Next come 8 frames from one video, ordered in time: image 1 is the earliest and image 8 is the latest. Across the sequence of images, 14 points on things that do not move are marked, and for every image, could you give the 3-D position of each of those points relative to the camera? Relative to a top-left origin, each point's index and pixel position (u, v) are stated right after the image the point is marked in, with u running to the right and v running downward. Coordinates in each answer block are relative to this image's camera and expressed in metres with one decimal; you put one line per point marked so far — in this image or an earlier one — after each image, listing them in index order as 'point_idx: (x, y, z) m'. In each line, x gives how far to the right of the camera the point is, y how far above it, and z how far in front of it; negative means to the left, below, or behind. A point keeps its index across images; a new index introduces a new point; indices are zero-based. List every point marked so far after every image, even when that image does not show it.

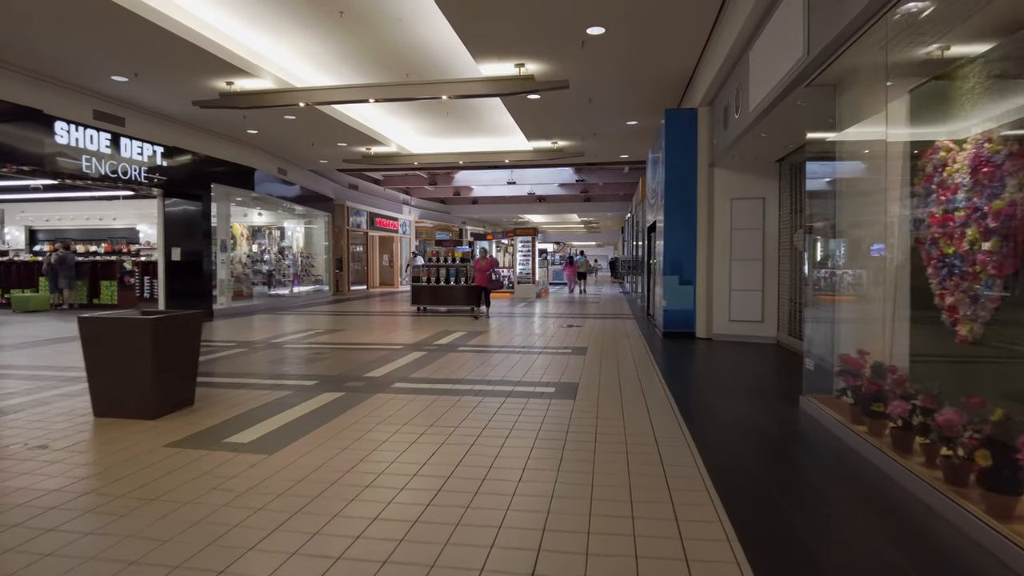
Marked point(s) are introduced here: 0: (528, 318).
0: (+0.3, -0.5, +12.1) m
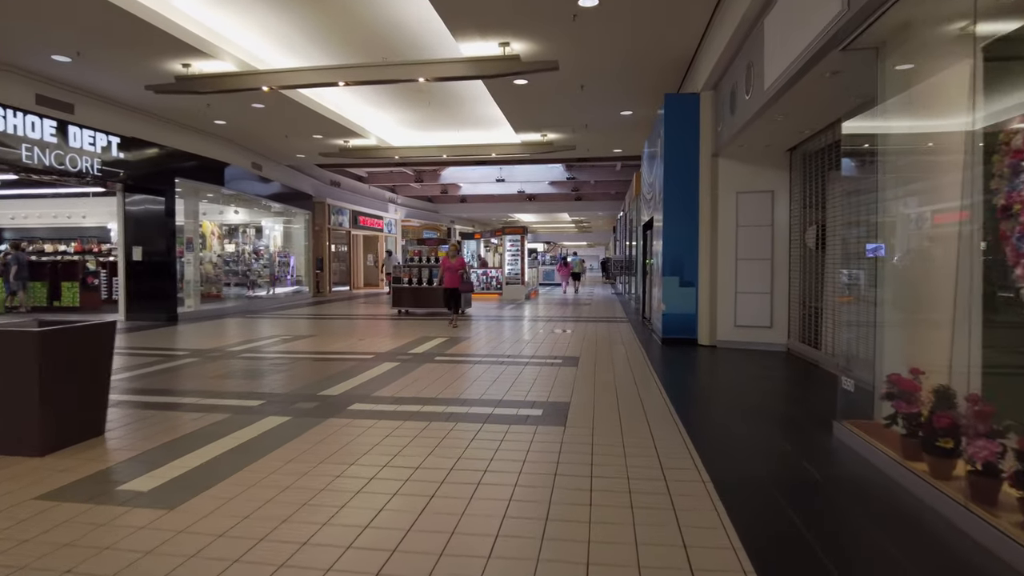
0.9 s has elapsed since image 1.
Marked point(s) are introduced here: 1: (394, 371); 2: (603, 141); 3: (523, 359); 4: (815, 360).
0: (+0.1, -0.5, +11.3) m
1: (-1.0, -0.7, +5.7) m
2: (+1.6, +2.6, +12.3) m
3: (+0.1, -0.7, +6.7) m
4: (+2.8, -0.7, +6.5) m
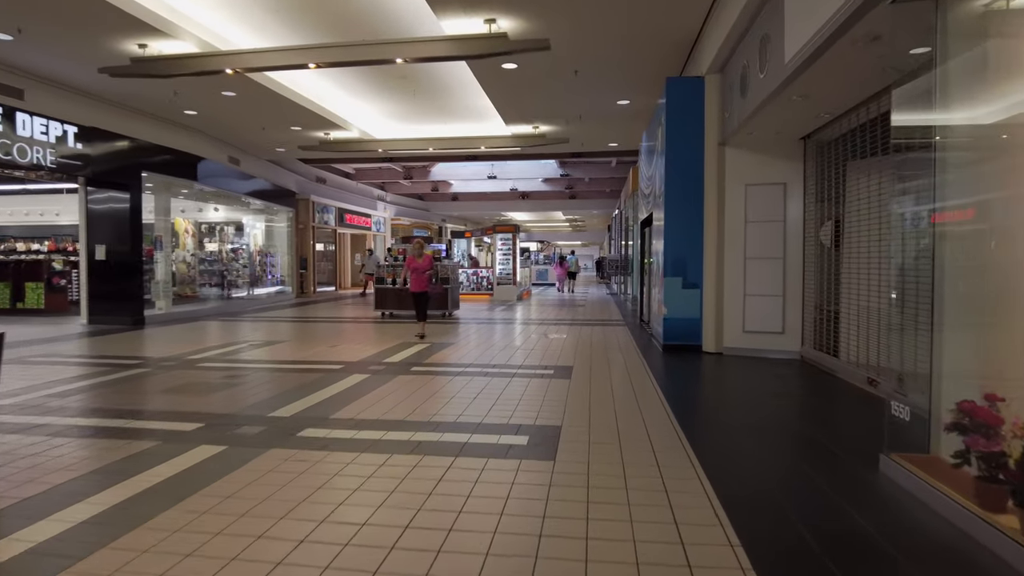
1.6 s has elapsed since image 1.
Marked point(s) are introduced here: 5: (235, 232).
0: (-0.1, -0.6, +10.7) m
1: (-1.1, -0.7, +5.0) m
2: (+1.4, +2.6, +11.6) m
3: (0.0, -0.7, +6.1) m
4: (+2.7, -0.7, +5.9) m
5: (-6.0, +1.2, +15.1) m
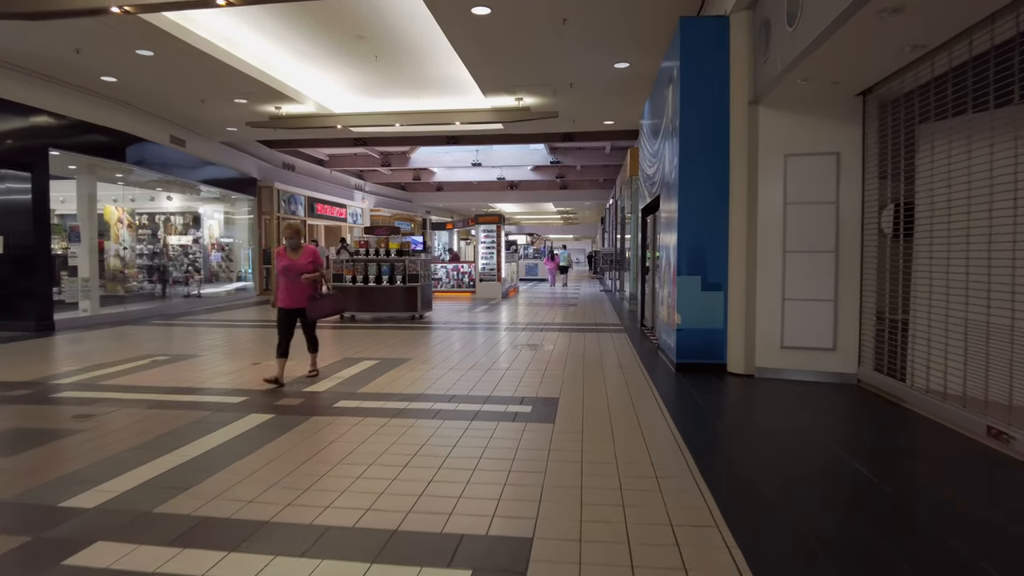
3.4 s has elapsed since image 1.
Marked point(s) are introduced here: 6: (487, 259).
0: (-0.3, -0.5, +9.2) m
1: (-1.3, -0.7, +3.5) m
2: (+1.1, +2.6, +10.1) m
3: (-0.3, -0.7, +4.6) m
4: (+2.5, -0.7, +4.4) m
5: (-6.3, +1.3, +13.5) m
6: (-0.6, +0.6, +15.4) m
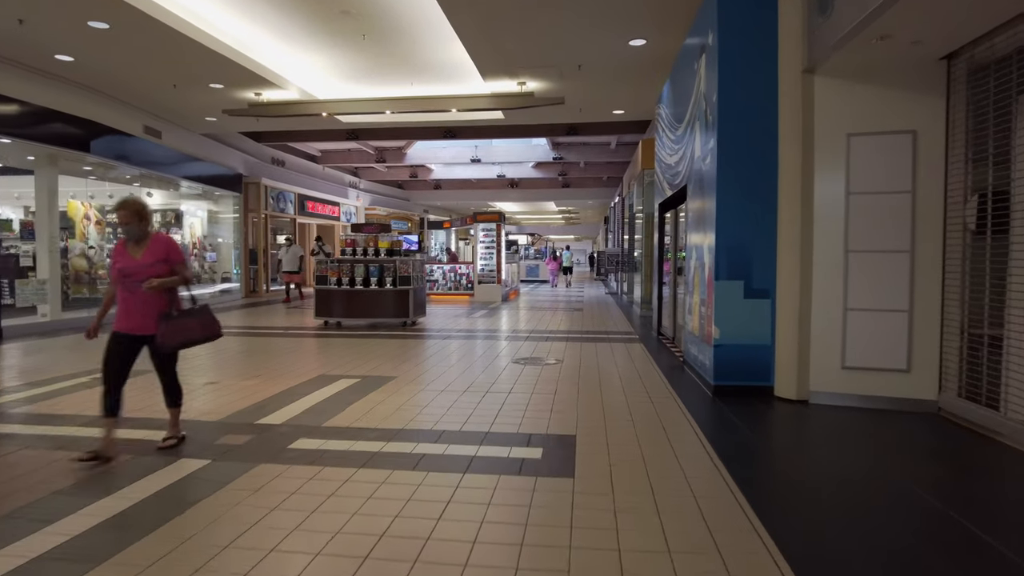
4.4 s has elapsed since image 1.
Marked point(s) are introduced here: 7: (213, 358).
0: (-0.3, -0.6, +8.3) m
1: (-1.3, -0.8, +2.6) m
2: (+1.2, +2.6, +9.2) m
3: (-0.2, -0.8, +3.7) m
4: (+2.5, -0.8, +3.5) m
5: (-6.3, +1.2, +12.6) m
6: (-0.5, +0.6, +14.5) m
7: (-3.2, -0.8, +7.4) m
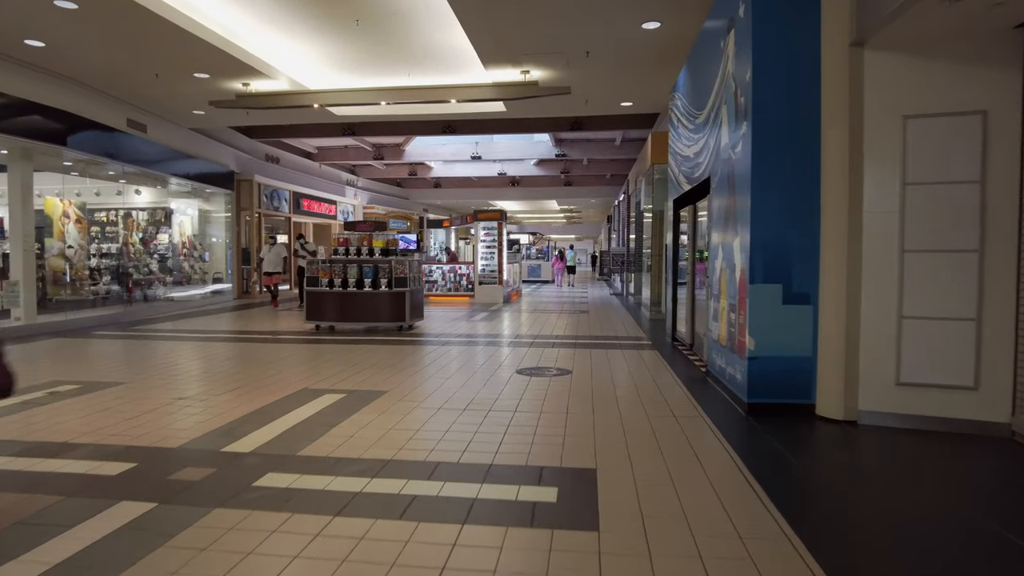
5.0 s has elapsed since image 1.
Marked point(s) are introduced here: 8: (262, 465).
0: (-0.3, -0.6, +7.7) m
1: (-1.2, -0.8, +2.1) m
2: (+1.2, +2.5, +8.7) m
3: (-0.2, -0.8, +3.1) m
4: (+2.5, -0.8, +3.0) m
5: (-6.3, +1.2, +12.1) m
6: (-0.5, +0.6, +14.0) m
7: (-3.1, -0.8, +6.9) m
8: (-1.1, -0.8, +3.0) m
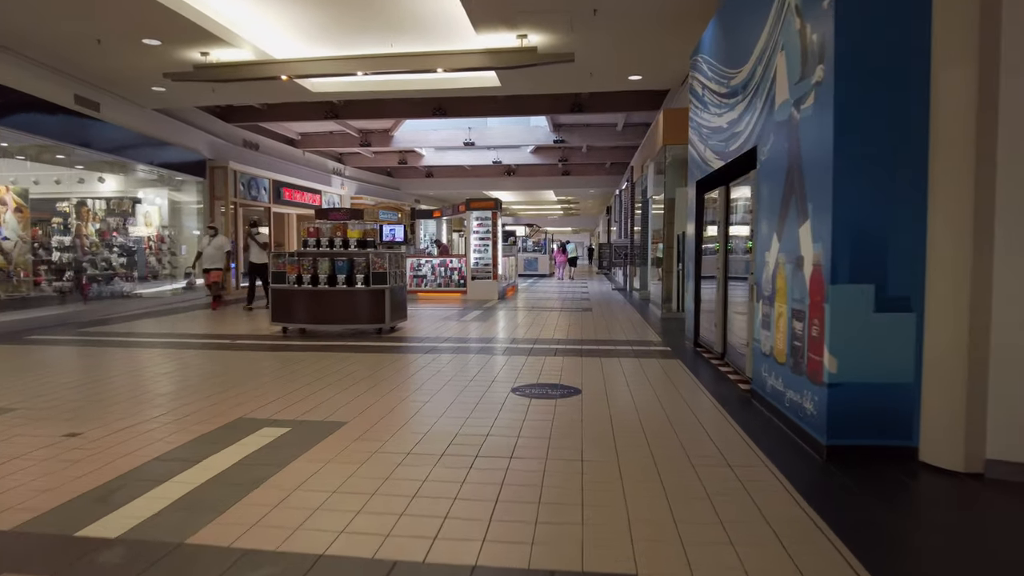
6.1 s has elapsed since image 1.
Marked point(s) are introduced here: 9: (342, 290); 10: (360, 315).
0: (-0.3, -0.6, +6.7) m
1: (-1.3, -0.8, +1.0) m
2: (+1.1, +2.6, +7.6) m
3: (-0.2, -0.8, +2.1) m
4: (+2.5, -0.8, +2.0) m
5: (-6.3, +1.2, +11.0) m
6: (-0.6, +0.7, +12.9) m
7: (-3.2, -0.8, +5.8) m
8: (-1.1, -0.8, +2.0) m
9: (-1.8, 0.0, +7.4) m
10: (-1.6, -0.3, +7.5) m
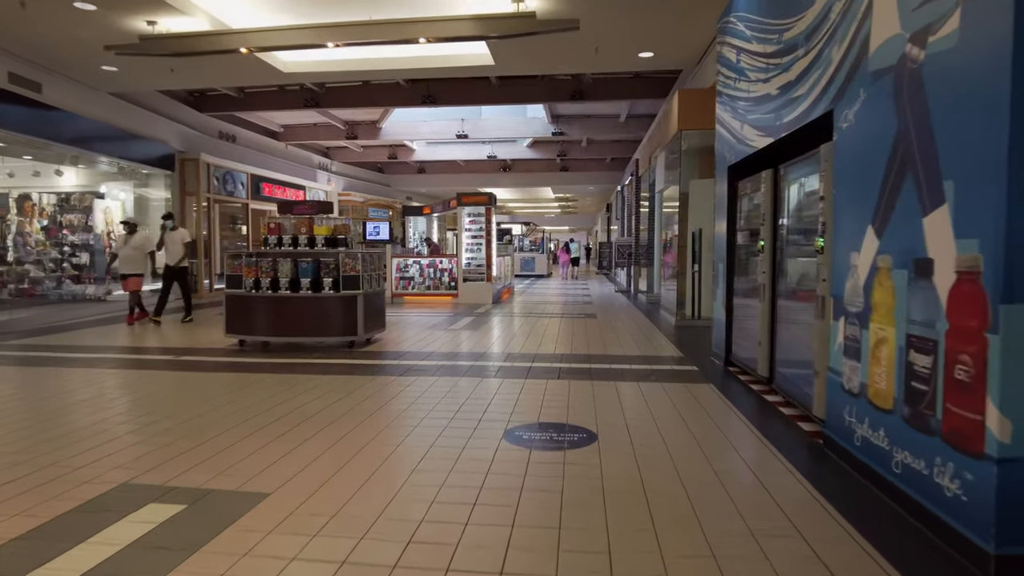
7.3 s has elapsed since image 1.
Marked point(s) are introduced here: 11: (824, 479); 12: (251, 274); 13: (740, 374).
0: (-0.4, -0.6, +5.7) m
1: (-1.3, -0.9, 0.0) m
2: (+1.1, +2.5, +6.6) m
3: (-0.2, -0.9, +1.1) m
4: (+2.5, -0.8, +0.9) m
5: (-6.4, +1.2, +9.9) m
6: (-0.7, +0.6, +11.9) m
7: (-3.2, -0.8, +4.8) m
8: (-1.1, -0.8, +0.9) m
9: (-1.9, -0.1, +6.4) m
10: (-1.7, -0.3, +6.4) m
11: (+1.3, -0.8, +2.8) m
12: (-2.4, +0.1, +6.5) m
13: (+1.6, -0.6, +5.0) m
